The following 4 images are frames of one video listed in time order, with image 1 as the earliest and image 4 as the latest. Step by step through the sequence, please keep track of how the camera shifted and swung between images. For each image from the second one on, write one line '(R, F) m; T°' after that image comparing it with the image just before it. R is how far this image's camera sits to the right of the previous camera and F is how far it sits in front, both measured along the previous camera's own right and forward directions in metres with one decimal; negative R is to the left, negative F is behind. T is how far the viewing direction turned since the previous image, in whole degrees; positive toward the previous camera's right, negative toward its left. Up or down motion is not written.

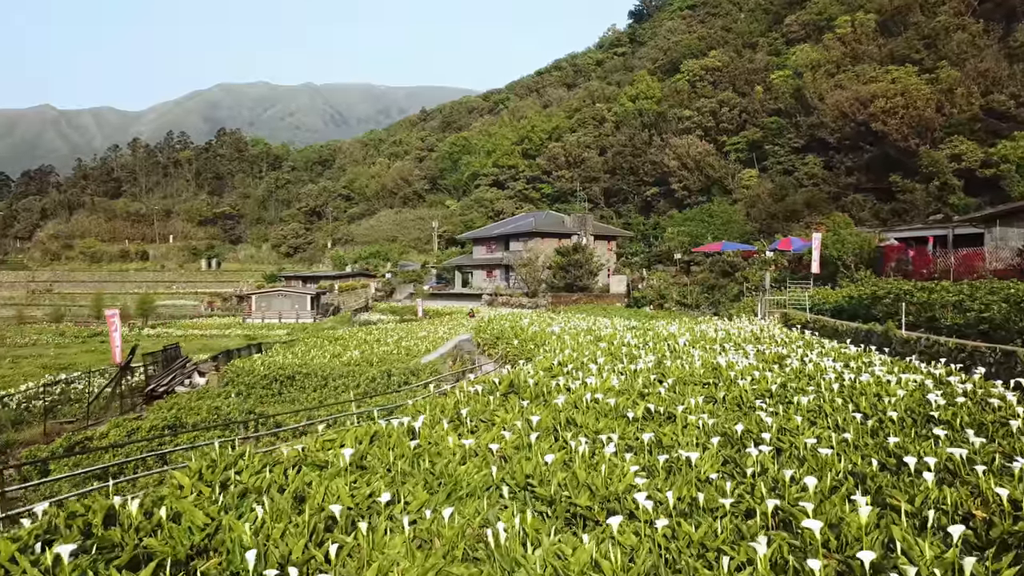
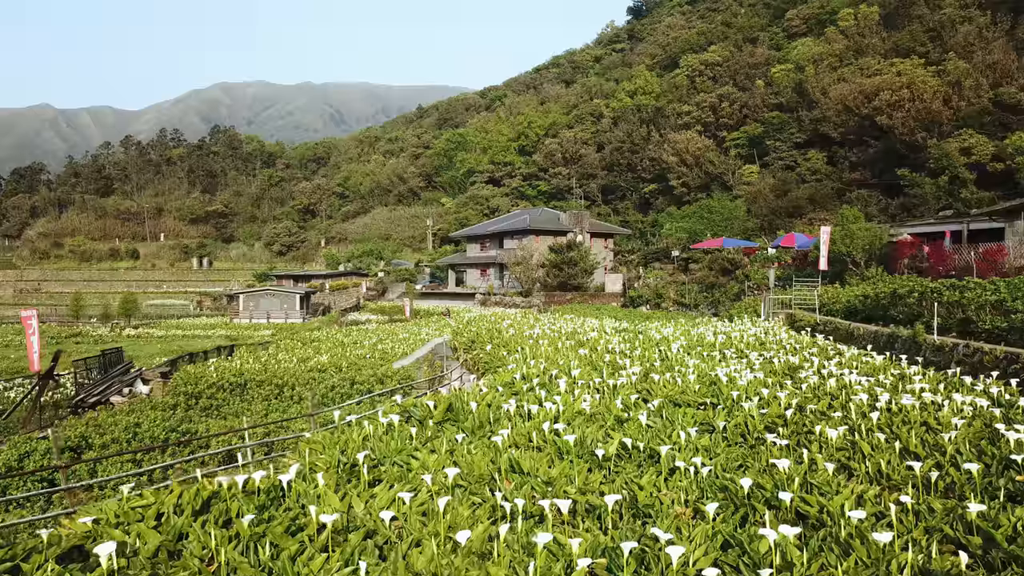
(+0.6, +1.5) m; 0°
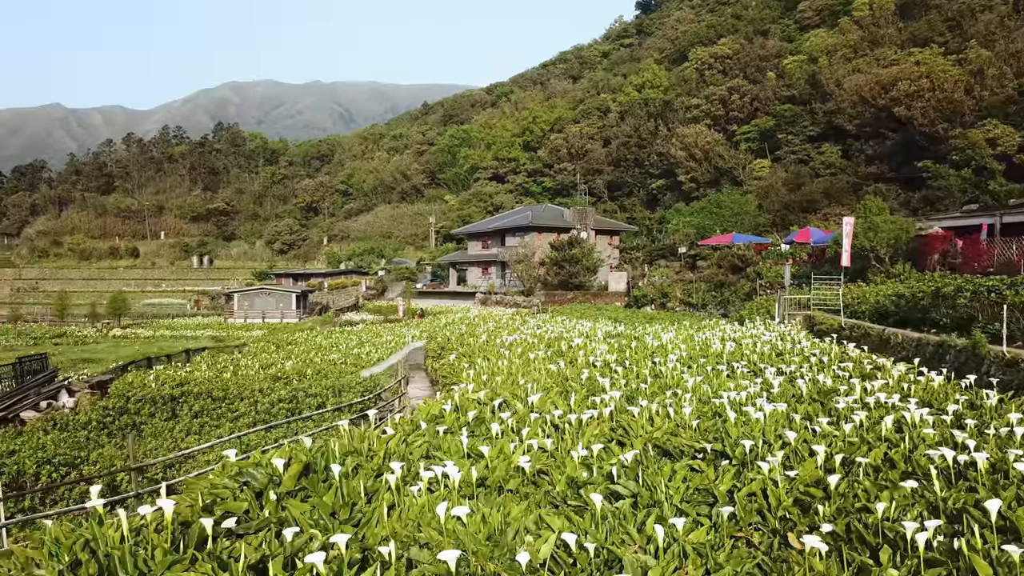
(+0.7, +1.8) m; -1°
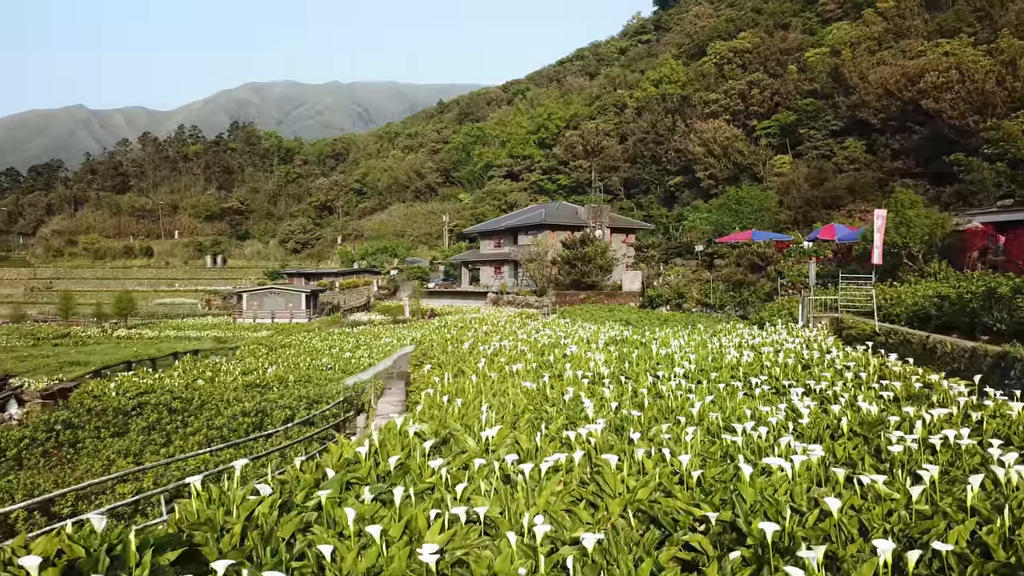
(+0.5, +1.3) m; -2°
